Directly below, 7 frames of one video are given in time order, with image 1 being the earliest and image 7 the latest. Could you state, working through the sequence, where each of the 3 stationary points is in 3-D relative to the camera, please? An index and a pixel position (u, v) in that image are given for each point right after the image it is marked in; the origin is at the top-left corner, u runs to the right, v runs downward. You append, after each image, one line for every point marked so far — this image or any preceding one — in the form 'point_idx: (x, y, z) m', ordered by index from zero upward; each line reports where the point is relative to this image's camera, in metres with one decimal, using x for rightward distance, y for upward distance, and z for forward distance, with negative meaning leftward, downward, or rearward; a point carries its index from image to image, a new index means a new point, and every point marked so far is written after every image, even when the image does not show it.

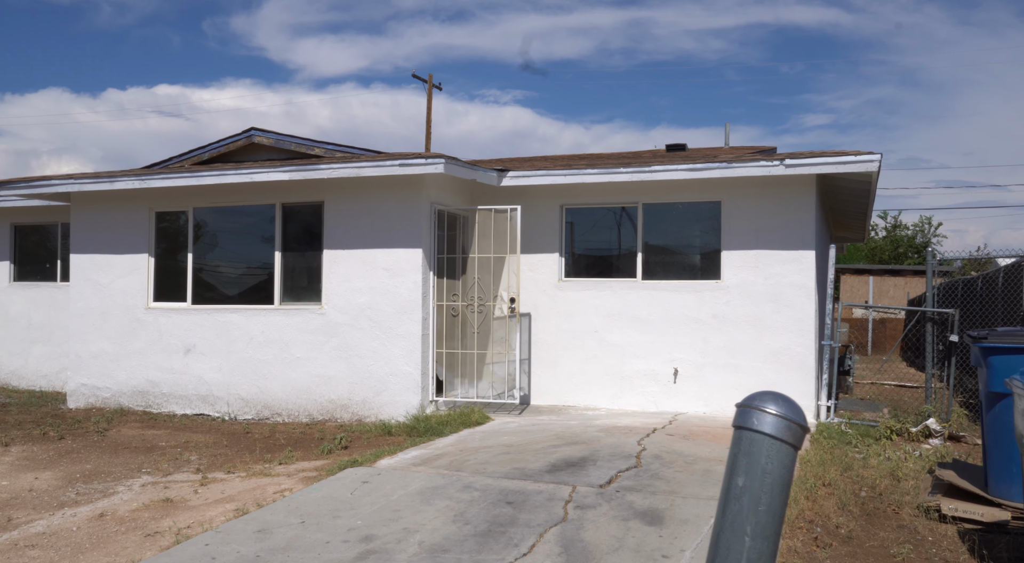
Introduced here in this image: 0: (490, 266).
0: (-0.2, +0.2, +9.7) m
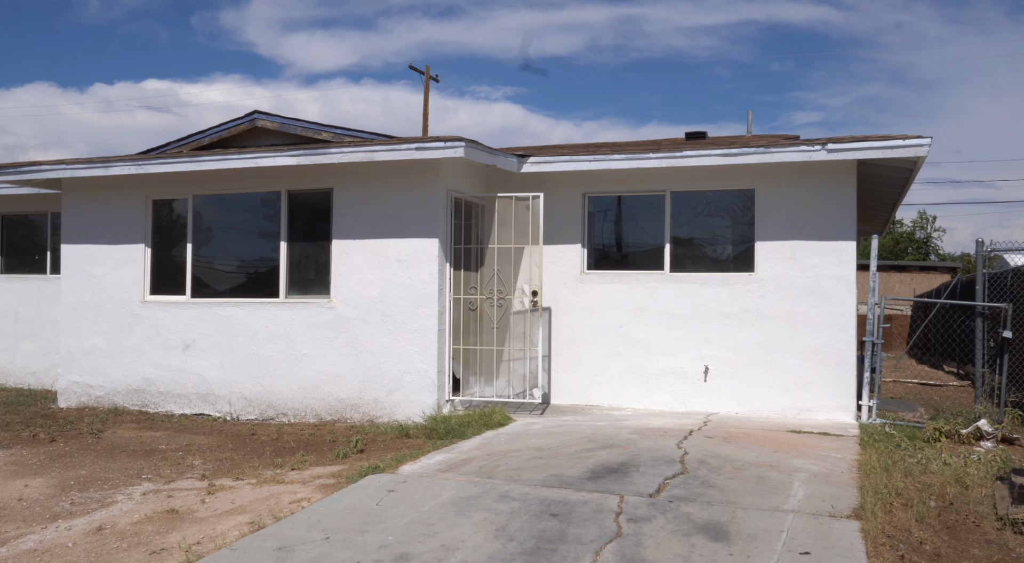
0: (0.0, +0.3, +9.2) m
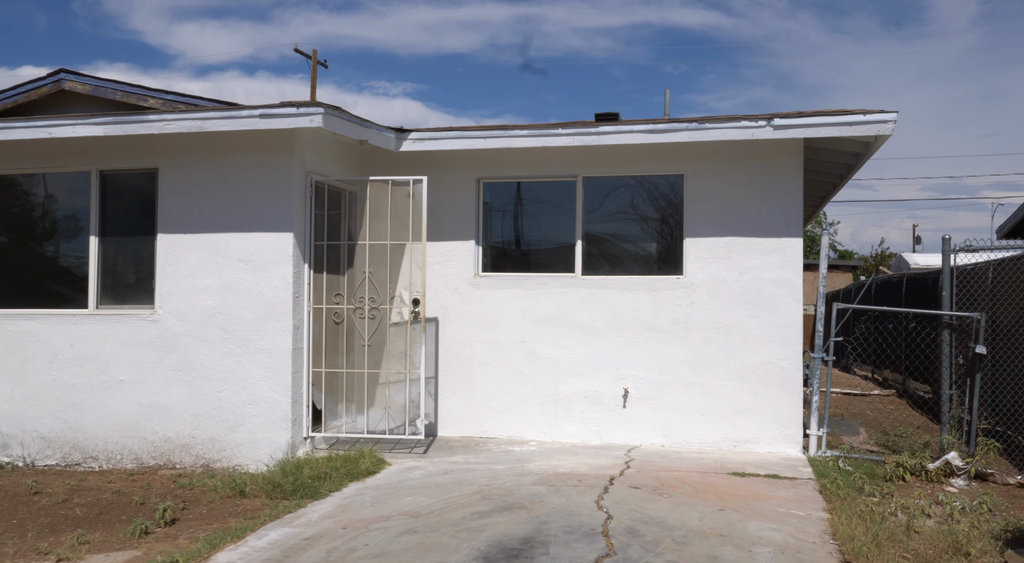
0: (-1.1, +0.2, +7.3) m
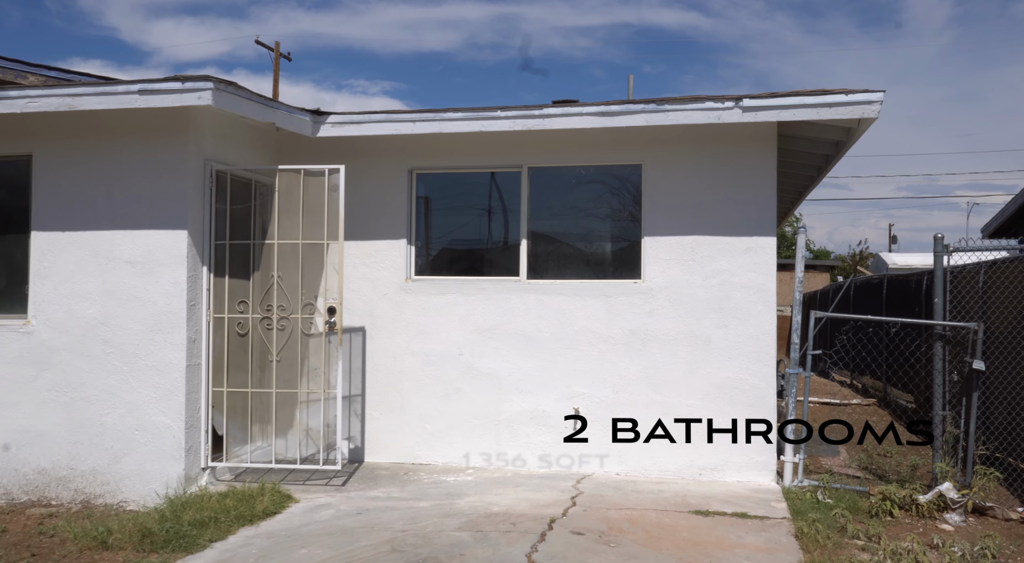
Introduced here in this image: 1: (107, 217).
0: (-1.6, +0.2, +6.3) m
1: (-2.9, +0.5, +6.2) m
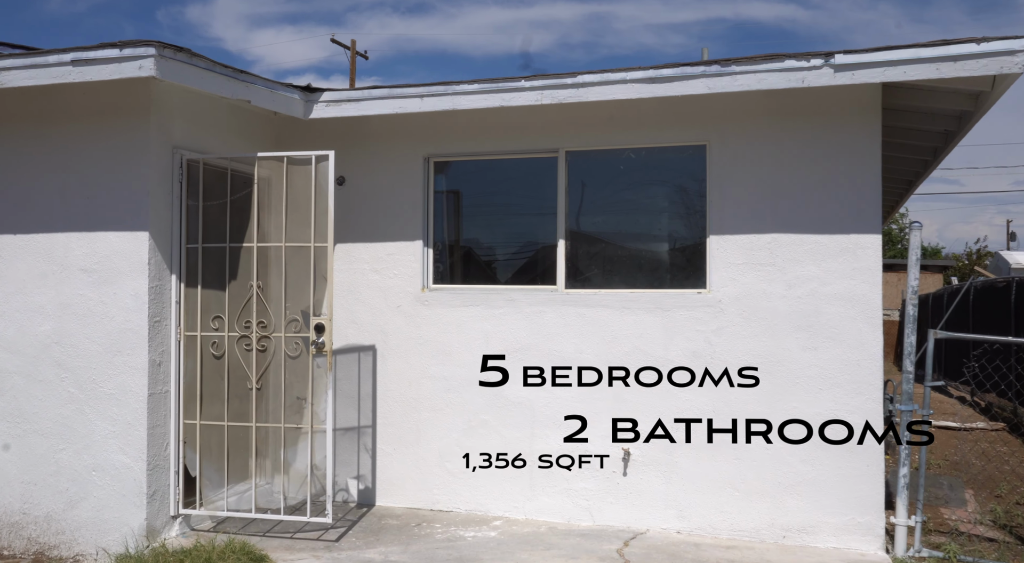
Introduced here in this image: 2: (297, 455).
0: (-1.4, +0.1, +5.2) m
1: (-2.8, +0.4, +5.3) m
2: (-1.3, -1.0, +5.3) m
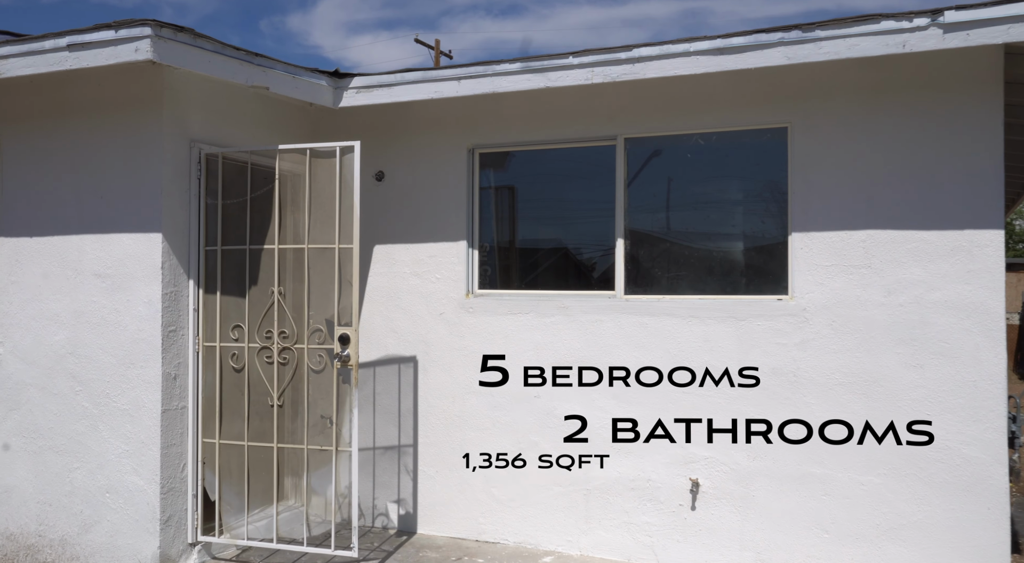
0: (-1.1, +0.1, +4.7) m
1: (-2.5, +0.4, +4.9) m
2: (-1.0, -1.1, +4.8) m
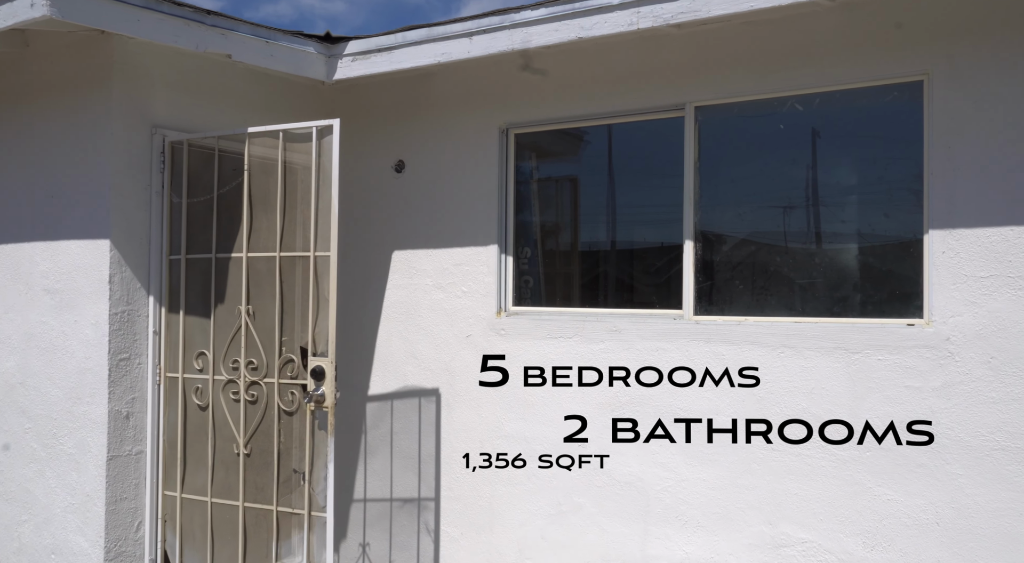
0: (-1.0, 0.0, +3.8) m
1: (-2.3, +0.3, +4.2) m
2: (-0.9, -1.2, +3.8) m
